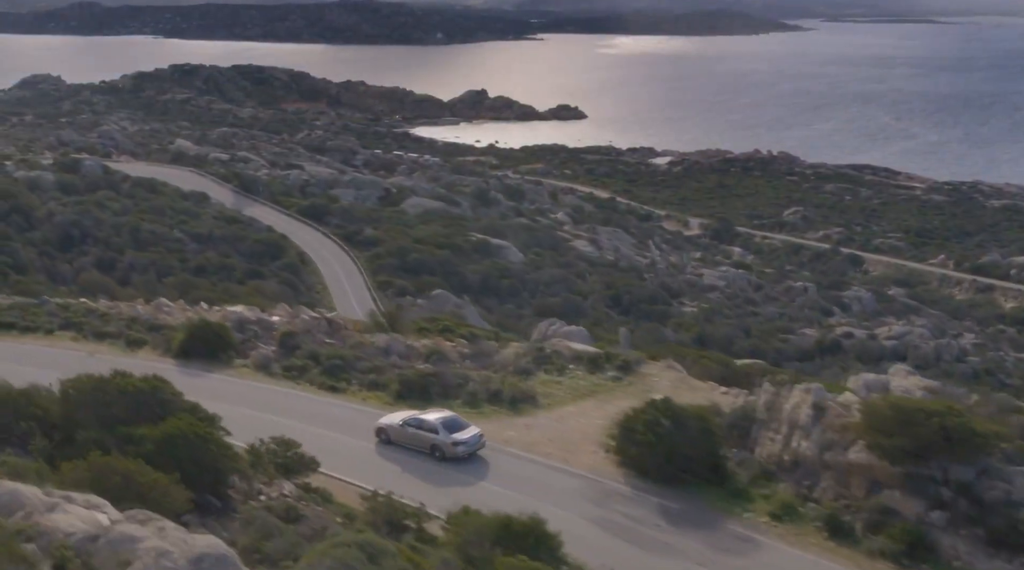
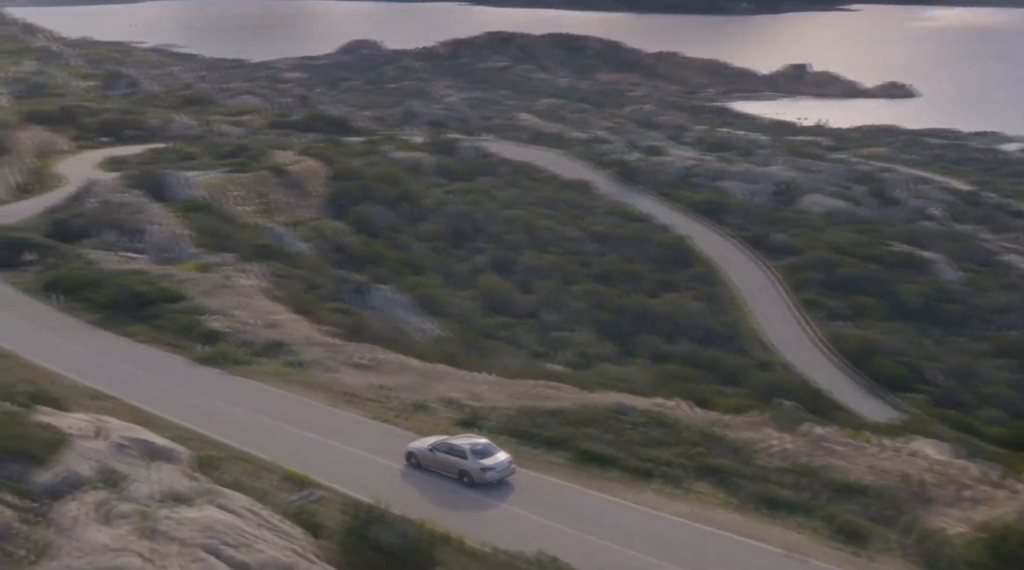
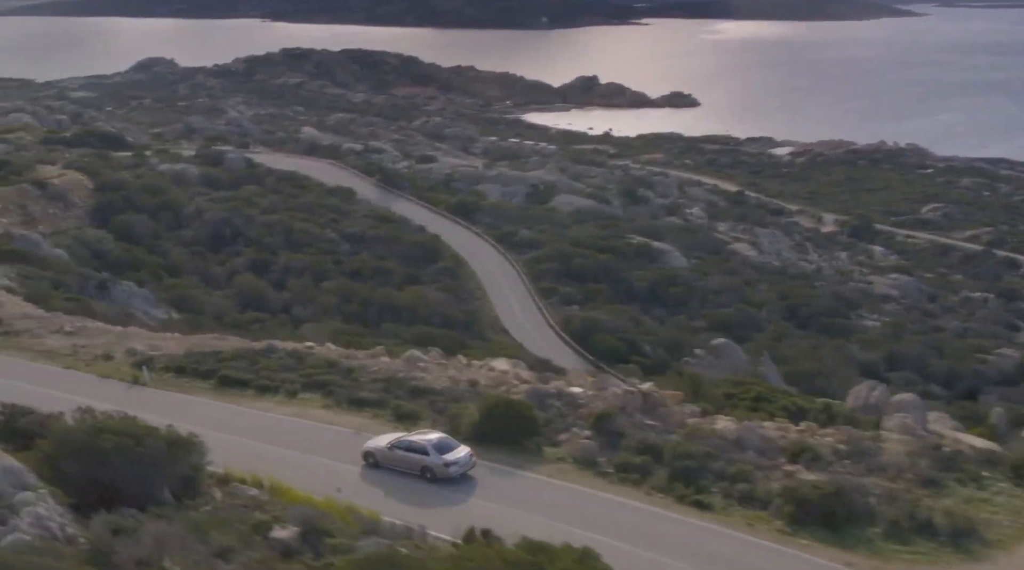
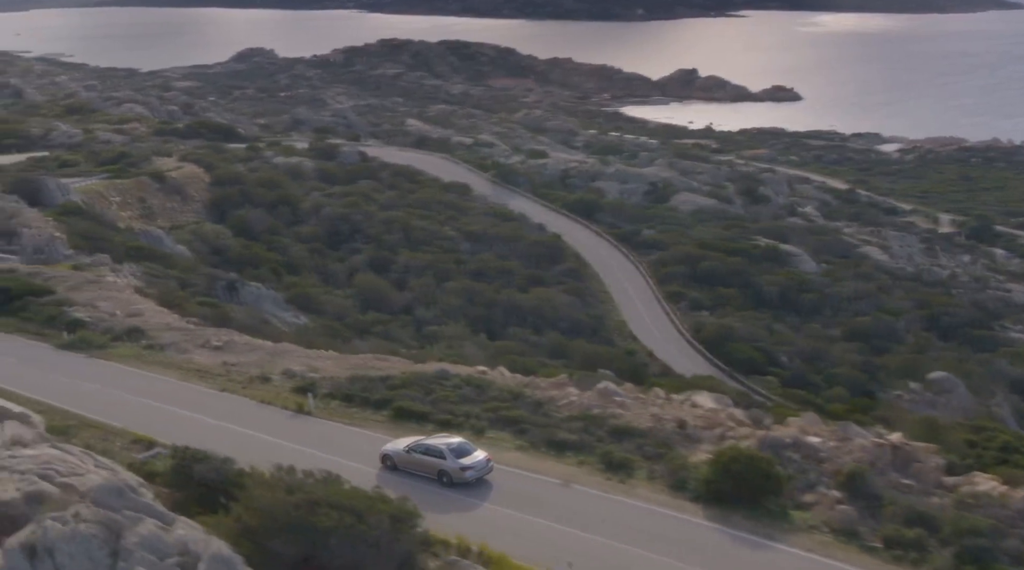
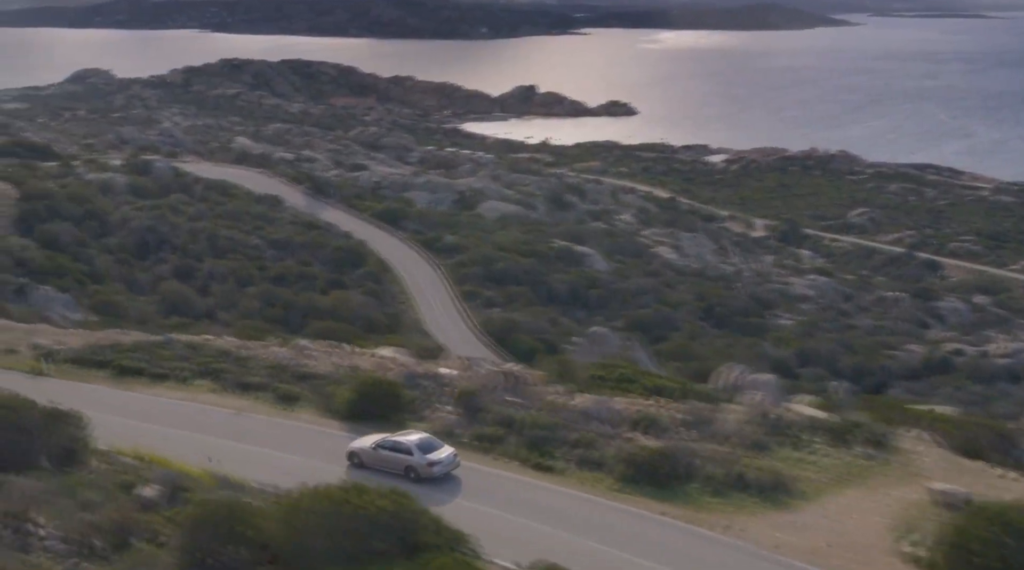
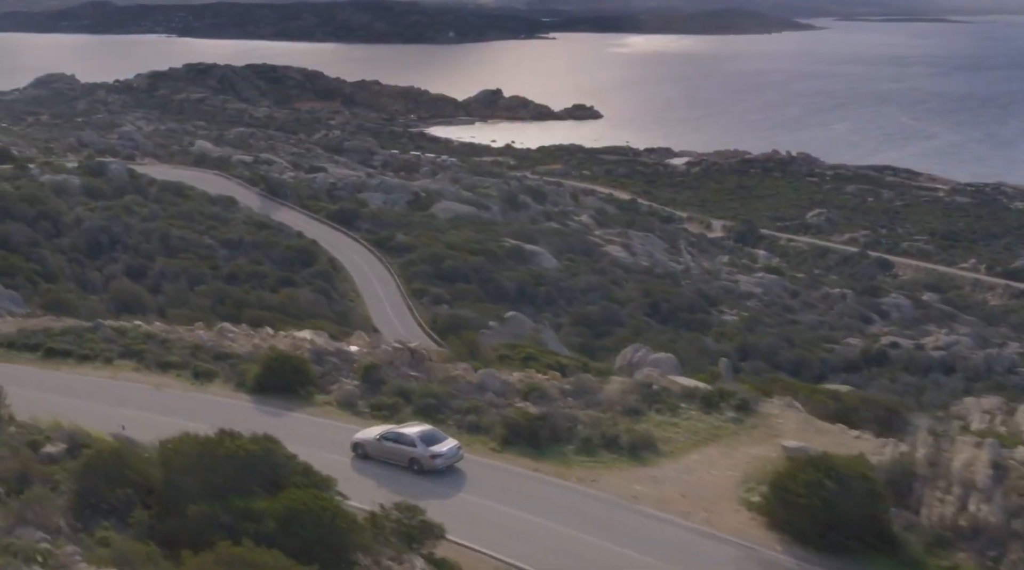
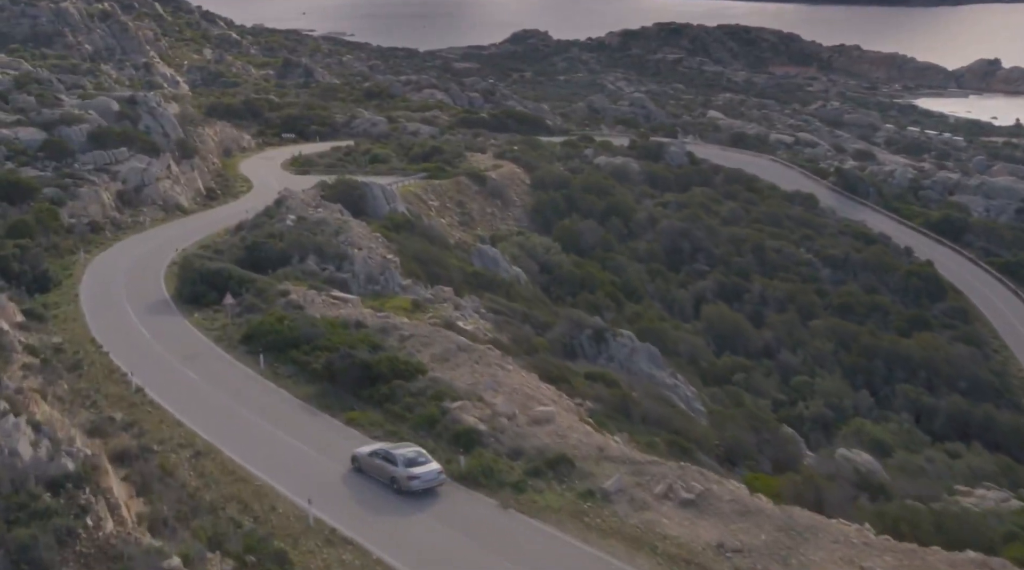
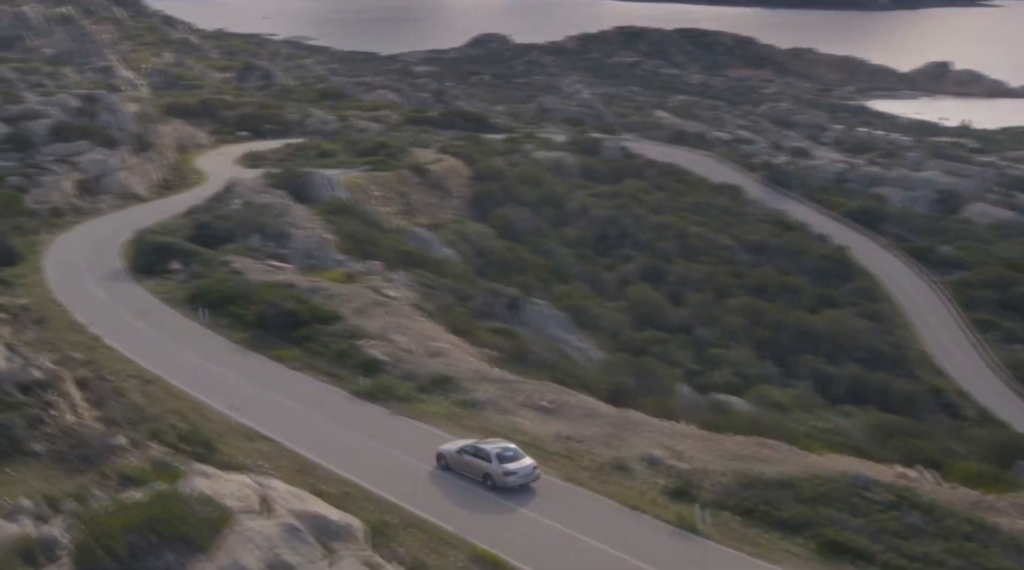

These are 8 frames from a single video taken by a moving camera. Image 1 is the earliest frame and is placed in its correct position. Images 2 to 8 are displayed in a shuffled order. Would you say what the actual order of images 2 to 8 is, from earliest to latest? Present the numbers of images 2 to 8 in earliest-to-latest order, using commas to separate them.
6, 5, 3, 4, 2, 8, 7
